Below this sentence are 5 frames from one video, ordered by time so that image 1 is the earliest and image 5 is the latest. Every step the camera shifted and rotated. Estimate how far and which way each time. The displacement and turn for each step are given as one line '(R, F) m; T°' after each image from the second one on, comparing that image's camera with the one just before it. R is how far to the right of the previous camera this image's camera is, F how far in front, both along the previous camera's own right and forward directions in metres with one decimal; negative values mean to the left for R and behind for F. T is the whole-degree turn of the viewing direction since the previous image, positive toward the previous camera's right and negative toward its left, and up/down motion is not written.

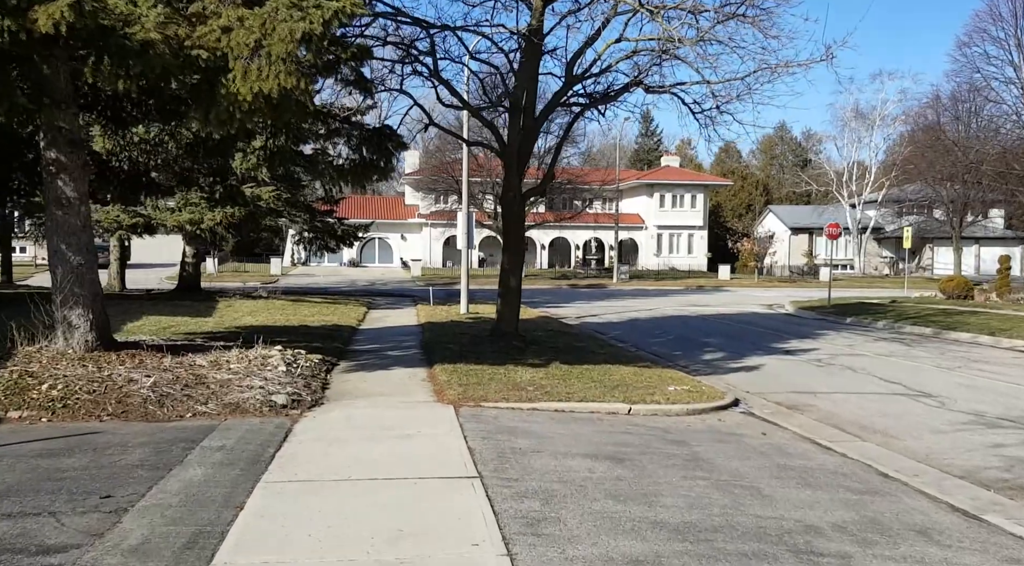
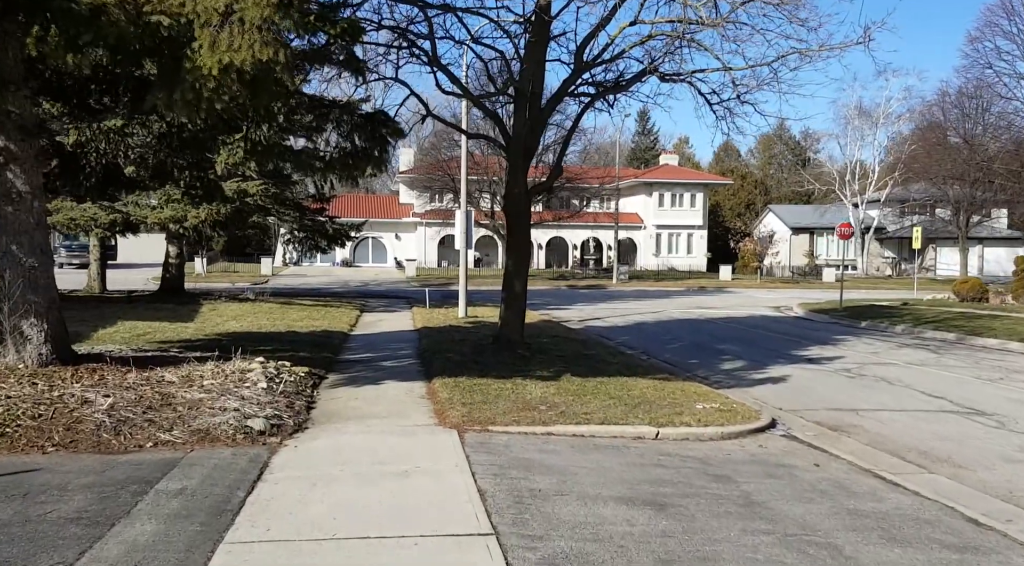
(-0.2, +1.1) m; 0°
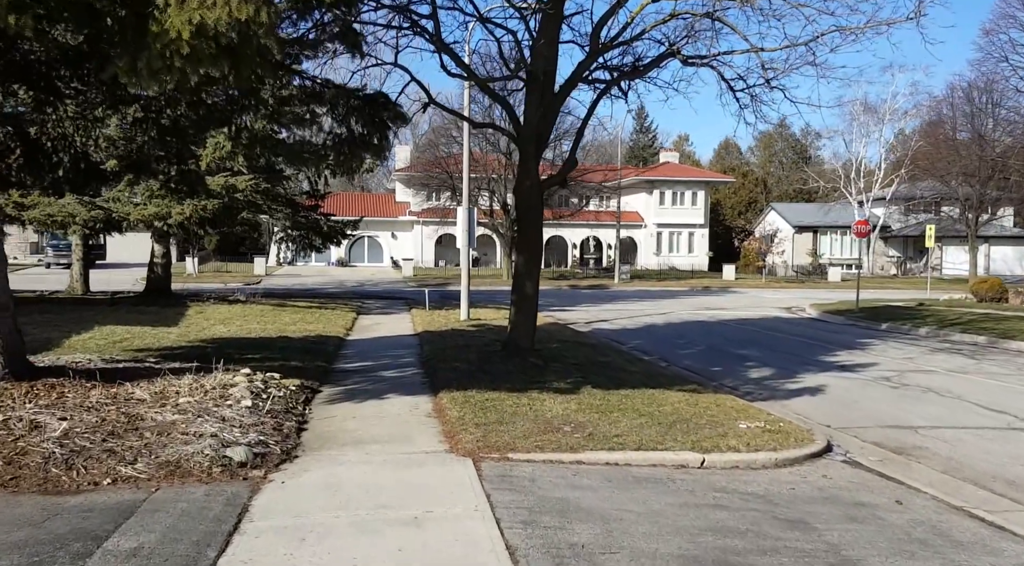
(-0.2, +1.1) m; 0°
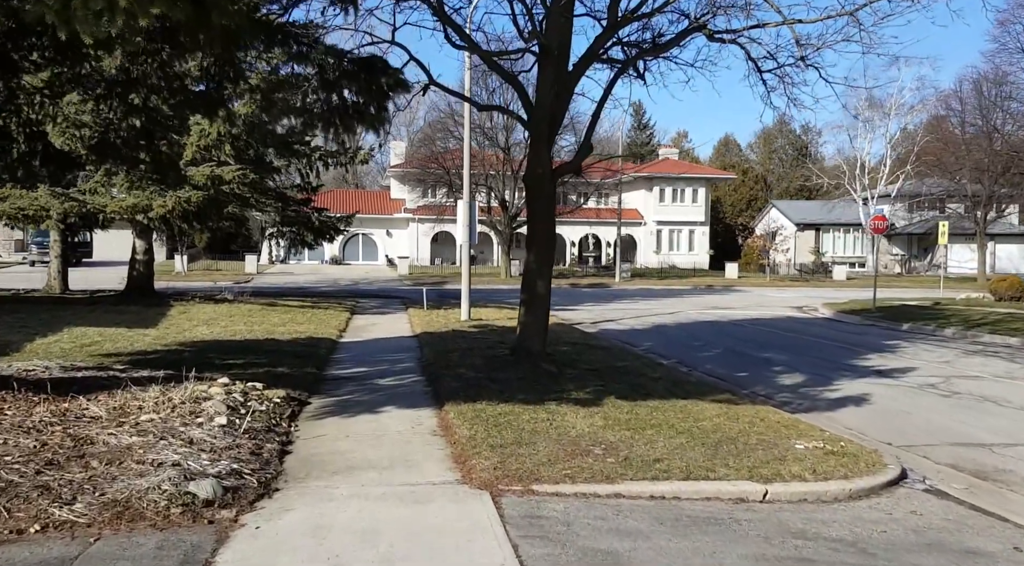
(-0.2, +1.1) m; 0°
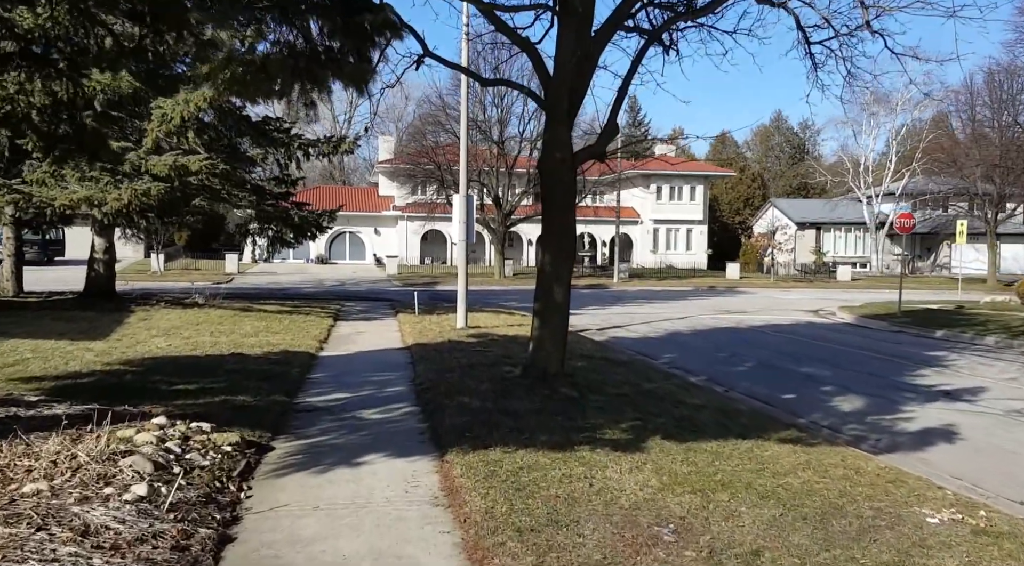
(-0.3, +1.8) m; +1°
